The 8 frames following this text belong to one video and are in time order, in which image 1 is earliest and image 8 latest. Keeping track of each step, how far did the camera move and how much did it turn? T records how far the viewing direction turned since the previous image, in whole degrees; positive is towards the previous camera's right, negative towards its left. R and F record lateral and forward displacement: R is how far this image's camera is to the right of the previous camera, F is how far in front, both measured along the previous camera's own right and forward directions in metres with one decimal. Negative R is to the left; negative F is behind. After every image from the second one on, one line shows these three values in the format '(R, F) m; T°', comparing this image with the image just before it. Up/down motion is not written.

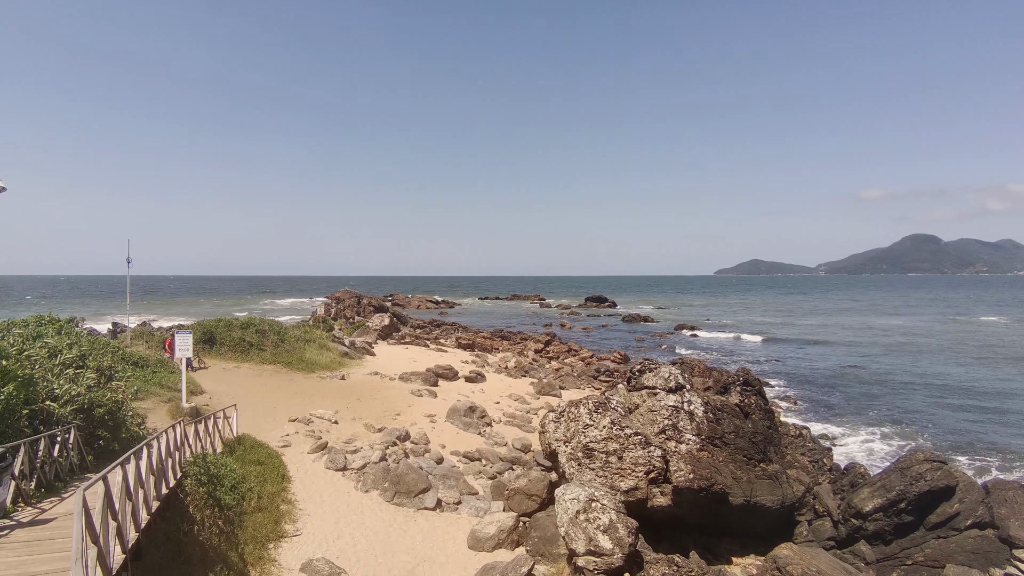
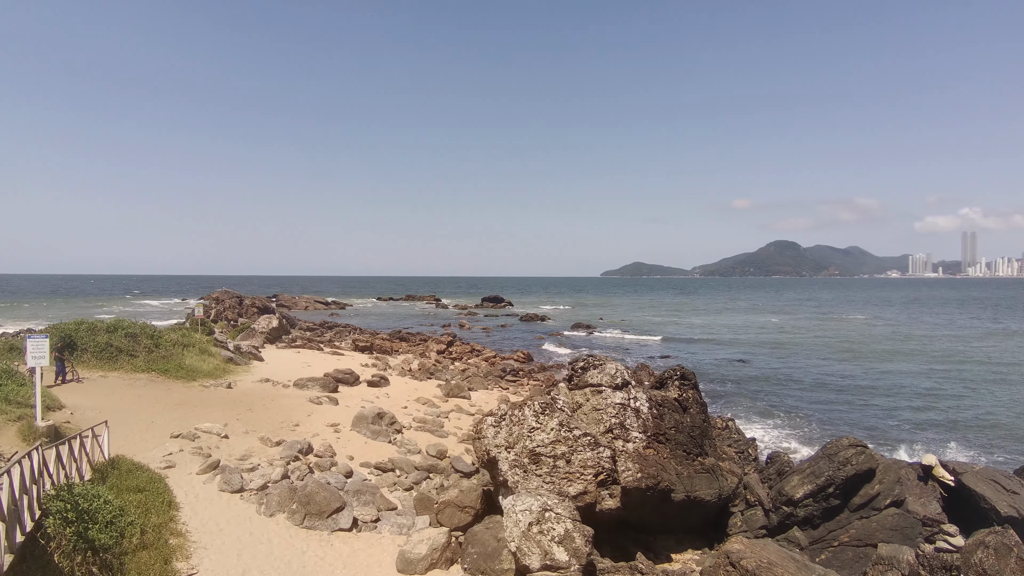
(-0.6, +0.5) m; +12°
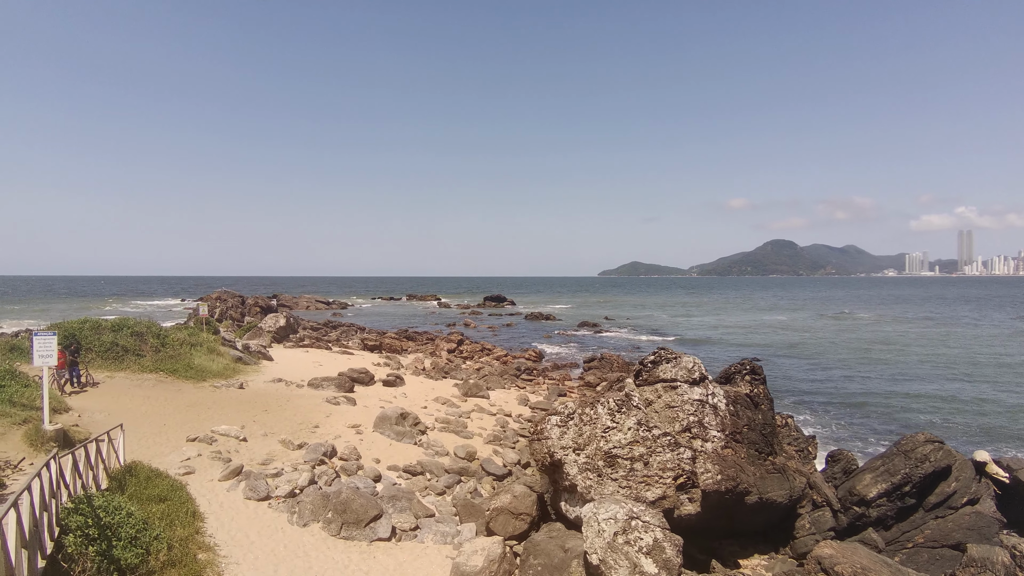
(-1.0, +0.8) m; 0°
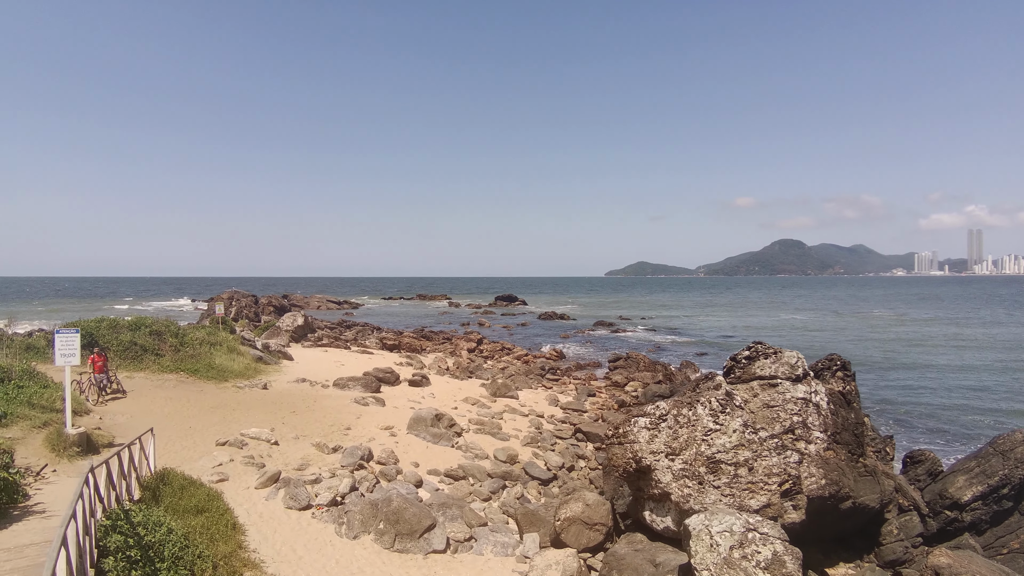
(-1.0, +0.8) m; -1°
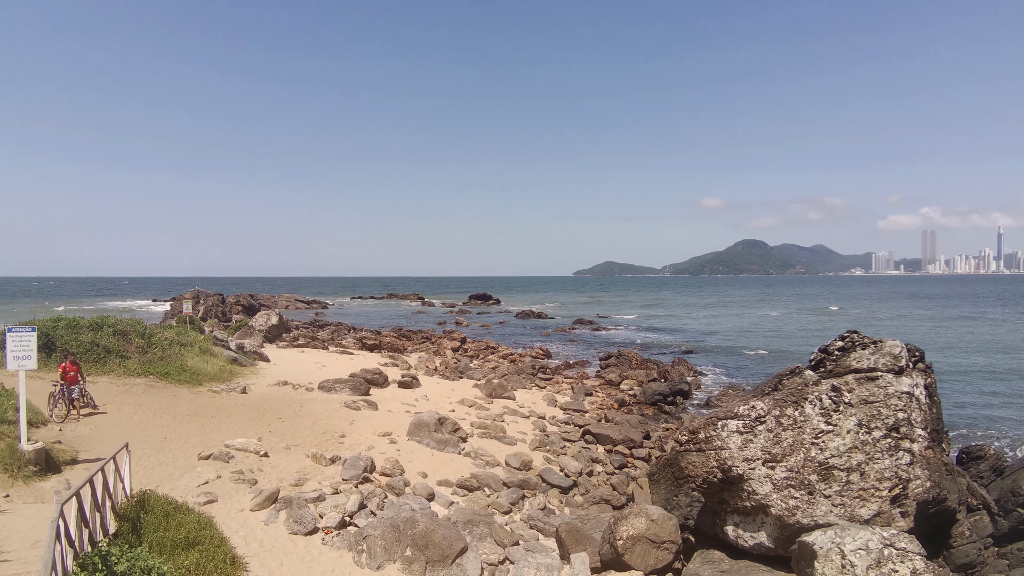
(-1.1, +1.1) m; +3°
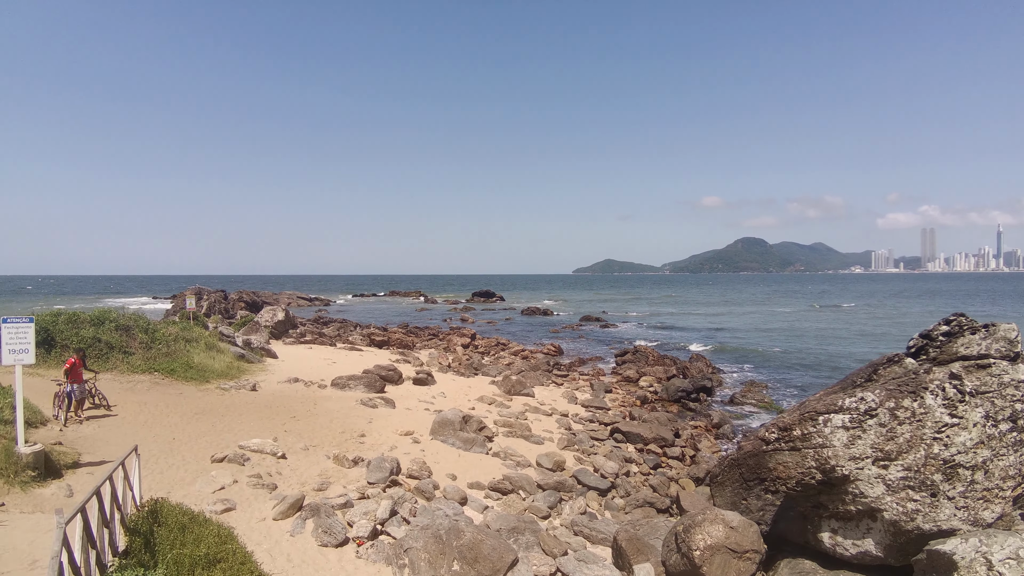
(-0.7, +0.8) m; 0°
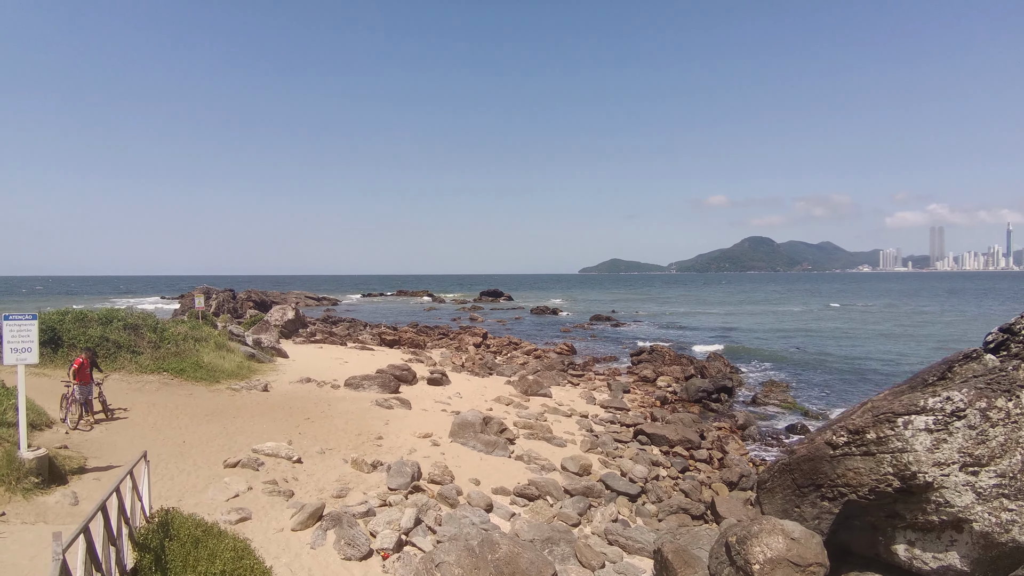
(-0.4, +0.5) m; -1°
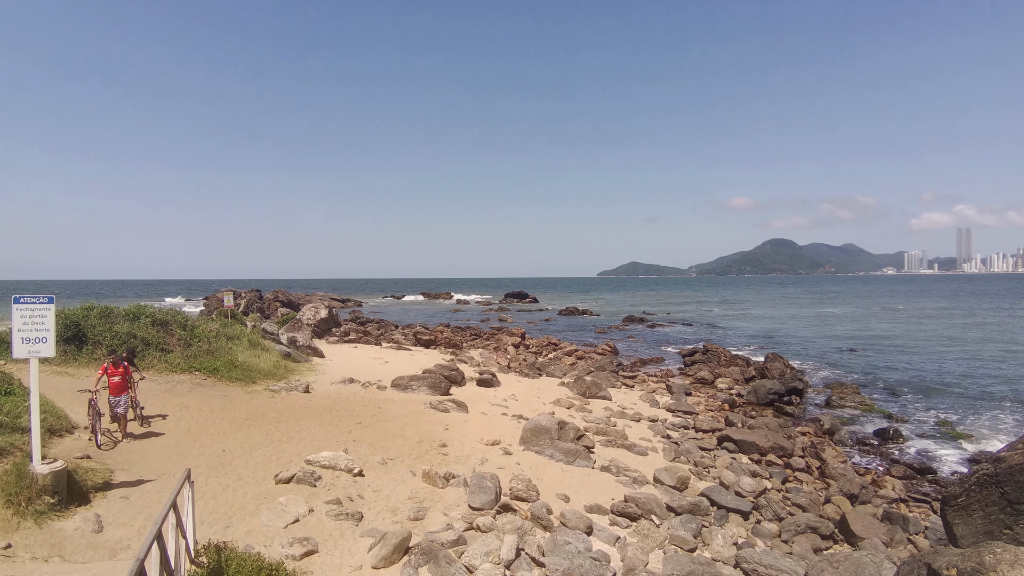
(-1.2, +1.5) m; -2°
